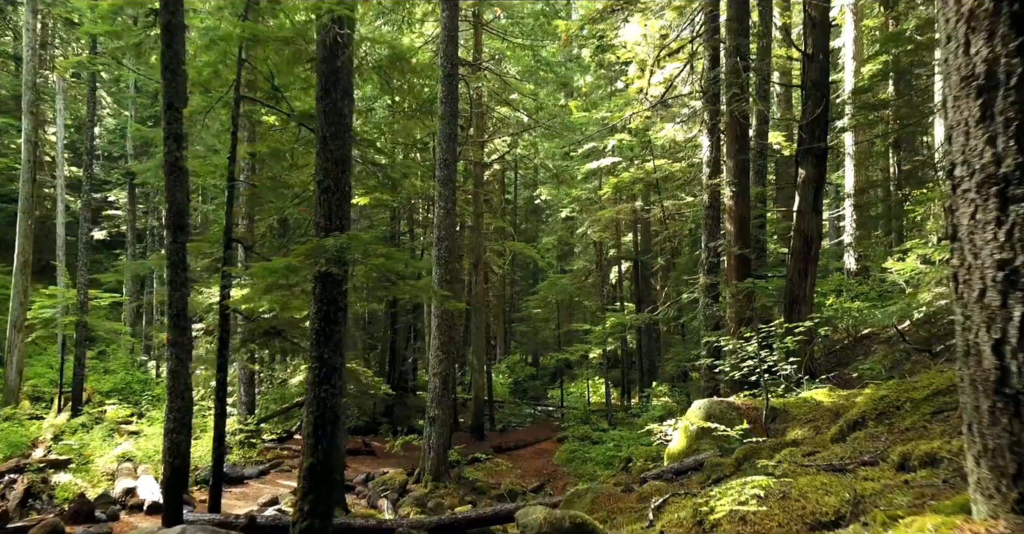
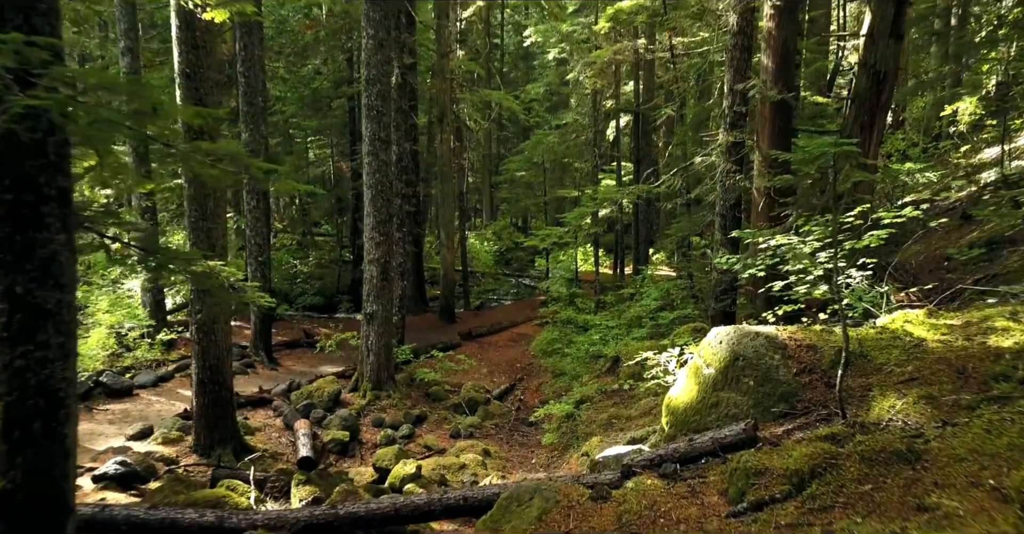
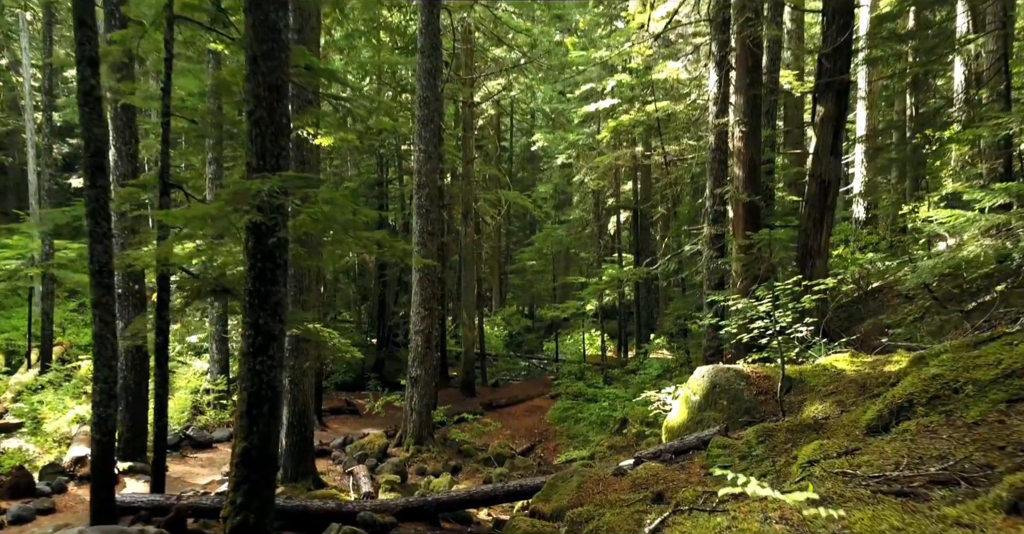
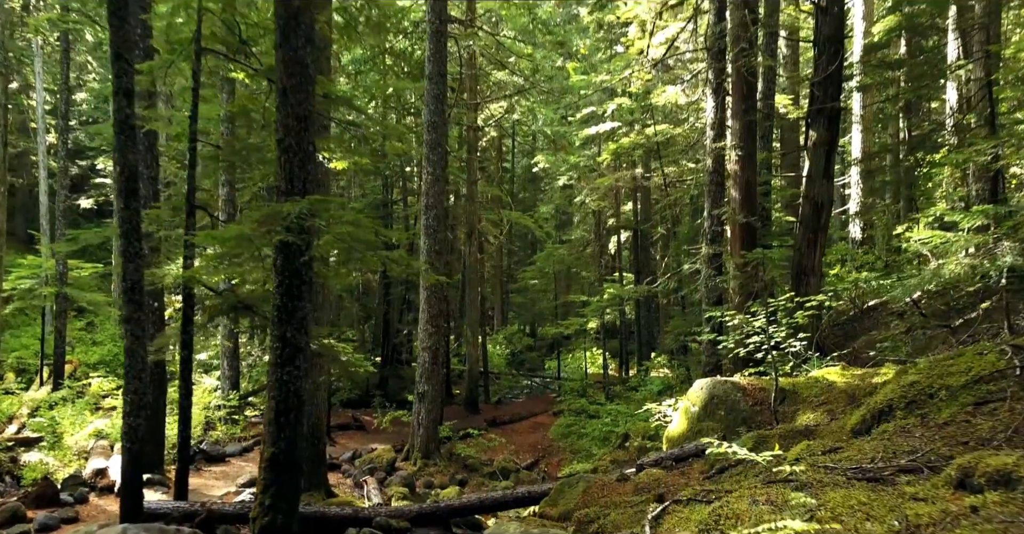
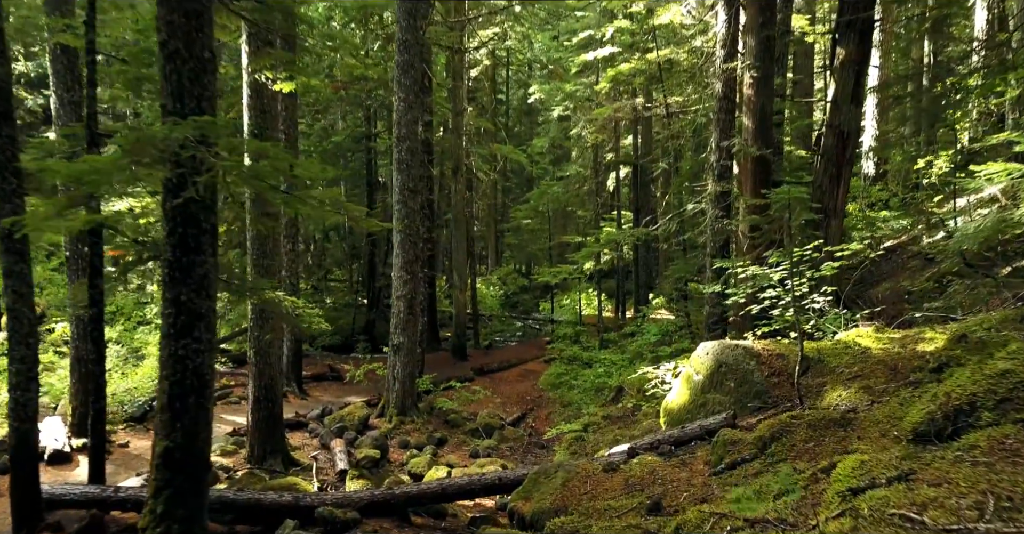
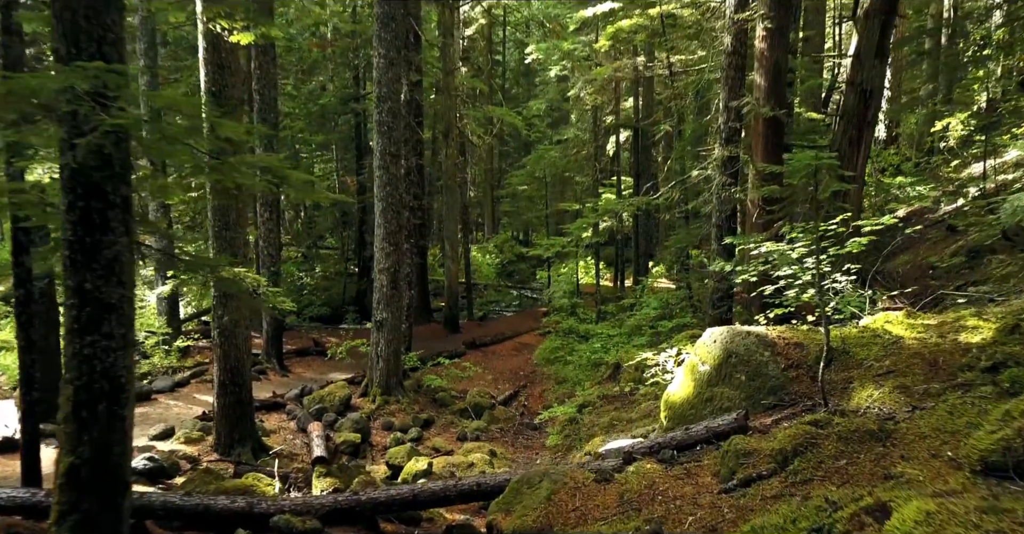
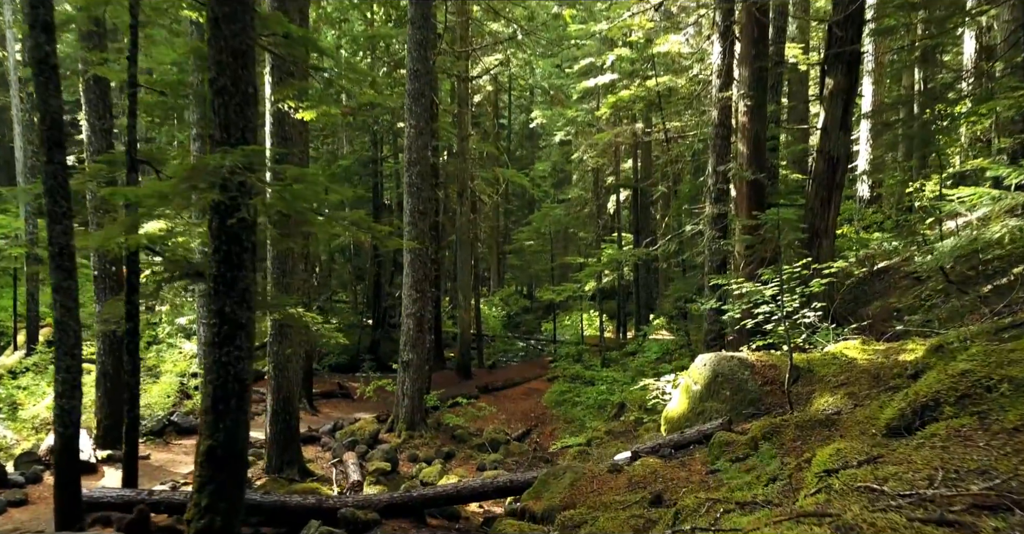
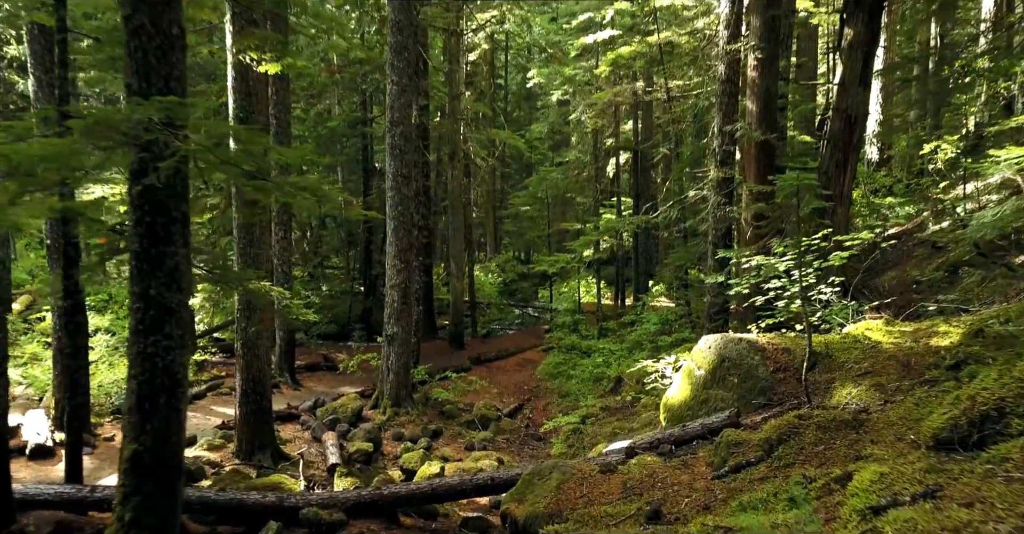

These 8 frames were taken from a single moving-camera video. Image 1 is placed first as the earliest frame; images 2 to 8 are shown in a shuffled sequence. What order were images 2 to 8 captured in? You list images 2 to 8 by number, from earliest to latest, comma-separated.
4, 3, 7, 5, 8, 6, 2
